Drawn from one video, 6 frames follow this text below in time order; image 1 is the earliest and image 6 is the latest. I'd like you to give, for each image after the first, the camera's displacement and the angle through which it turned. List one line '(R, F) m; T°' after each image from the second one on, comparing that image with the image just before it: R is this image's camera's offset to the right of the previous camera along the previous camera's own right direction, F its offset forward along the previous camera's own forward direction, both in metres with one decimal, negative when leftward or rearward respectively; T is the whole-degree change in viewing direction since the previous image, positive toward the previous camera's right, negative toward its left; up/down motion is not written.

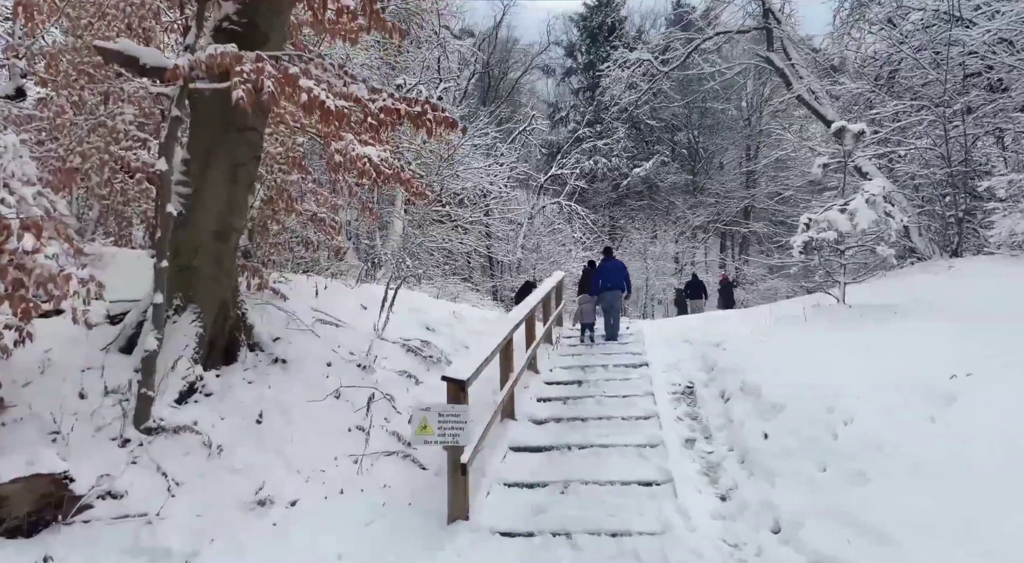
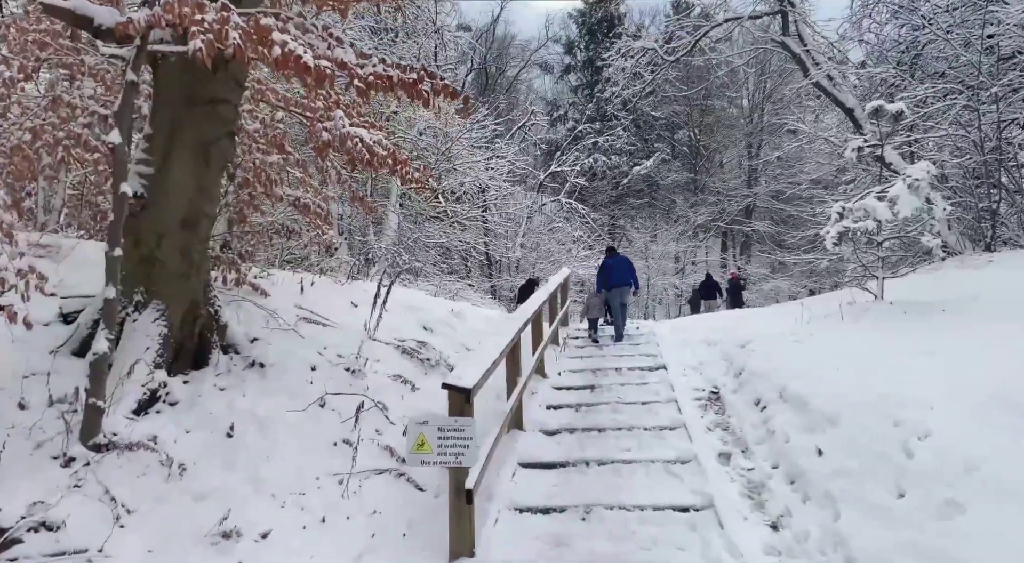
(-0.1, +0.7) m; 0°
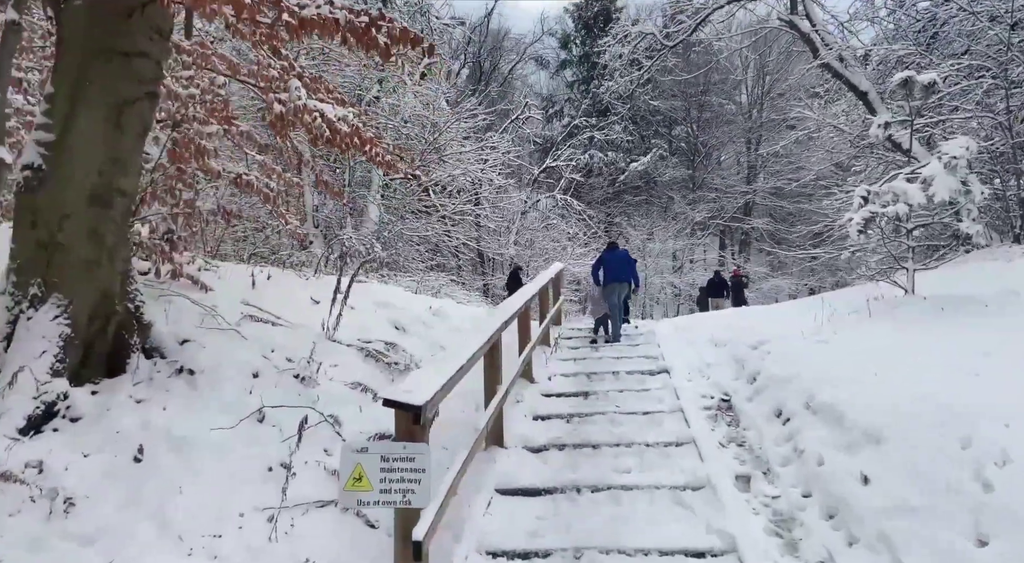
(+0.1, +0.8) m; 0°
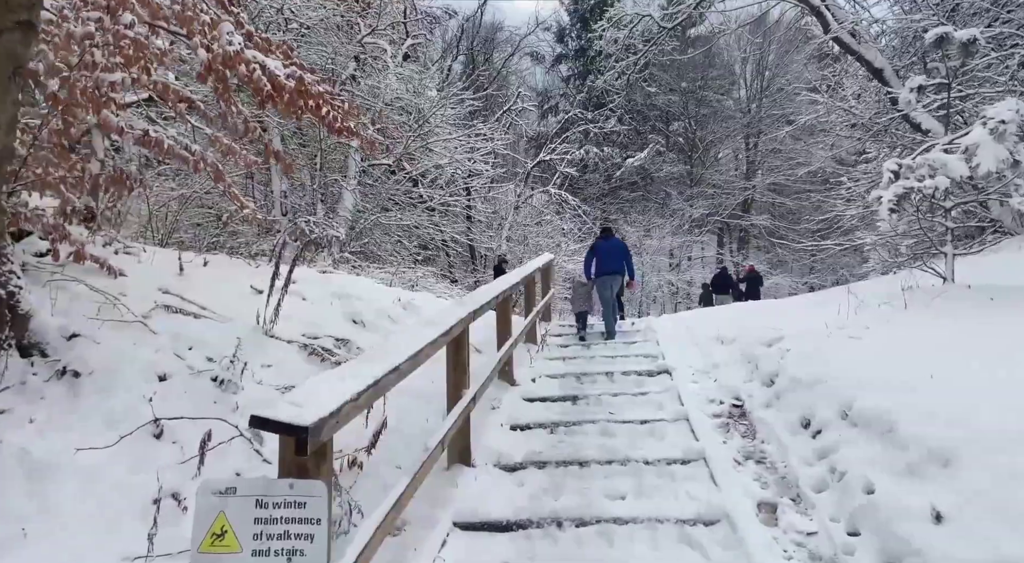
(+0.1, +0.9) m; 0°
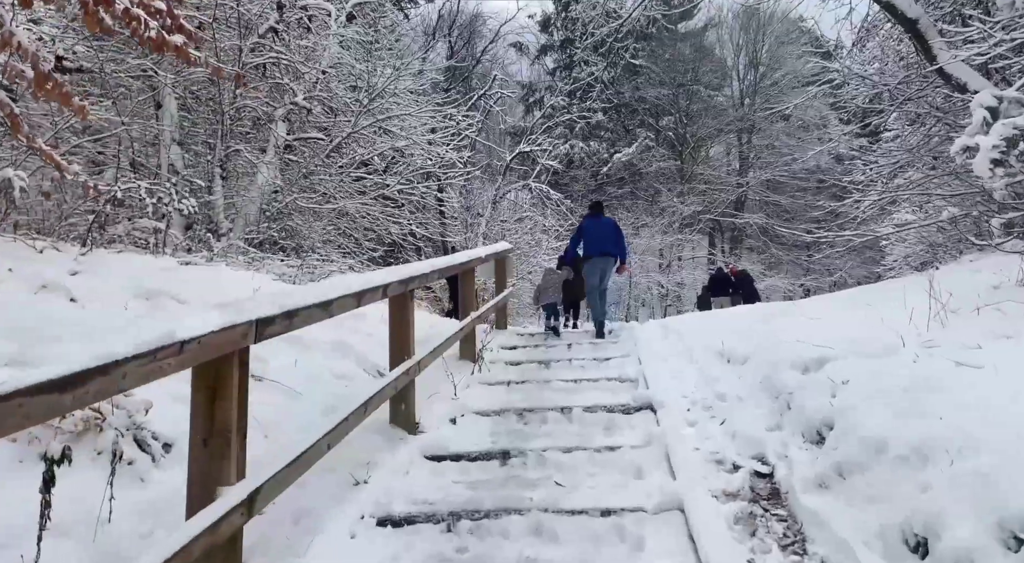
(+0.5, +2.0) m; +1°
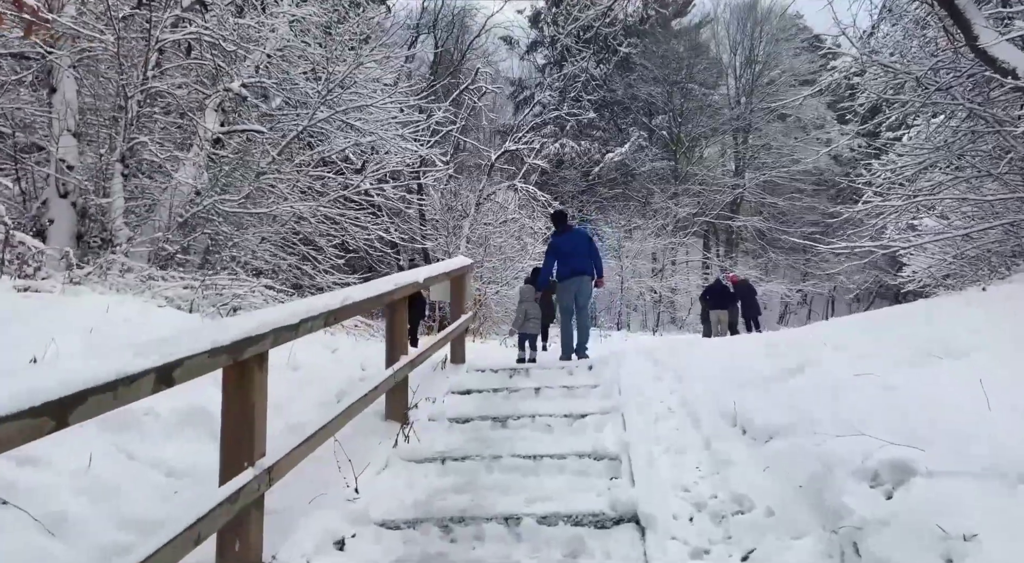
(+0.3, +1.4) m; +1°
